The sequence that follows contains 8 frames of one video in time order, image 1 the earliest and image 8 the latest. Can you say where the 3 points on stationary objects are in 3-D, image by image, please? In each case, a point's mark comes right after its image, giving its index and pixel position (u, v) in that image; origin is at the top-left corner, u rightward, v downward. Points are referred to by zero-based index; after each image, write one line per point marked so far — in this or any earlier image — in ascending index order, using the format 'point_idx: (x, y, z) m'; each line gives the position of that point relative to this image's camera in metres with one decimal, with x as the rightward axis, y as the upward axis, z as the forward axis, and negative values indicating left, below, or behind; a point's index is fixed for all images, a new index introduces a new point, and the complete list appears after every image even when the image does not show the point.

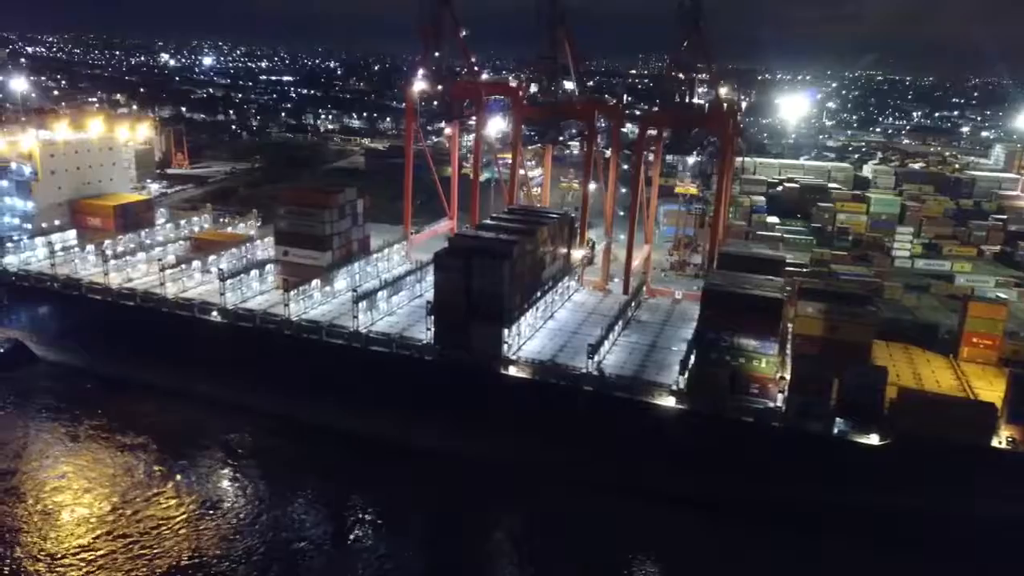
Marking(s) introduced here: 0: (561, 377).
0: (+0.9, -1.6, +18.2) m
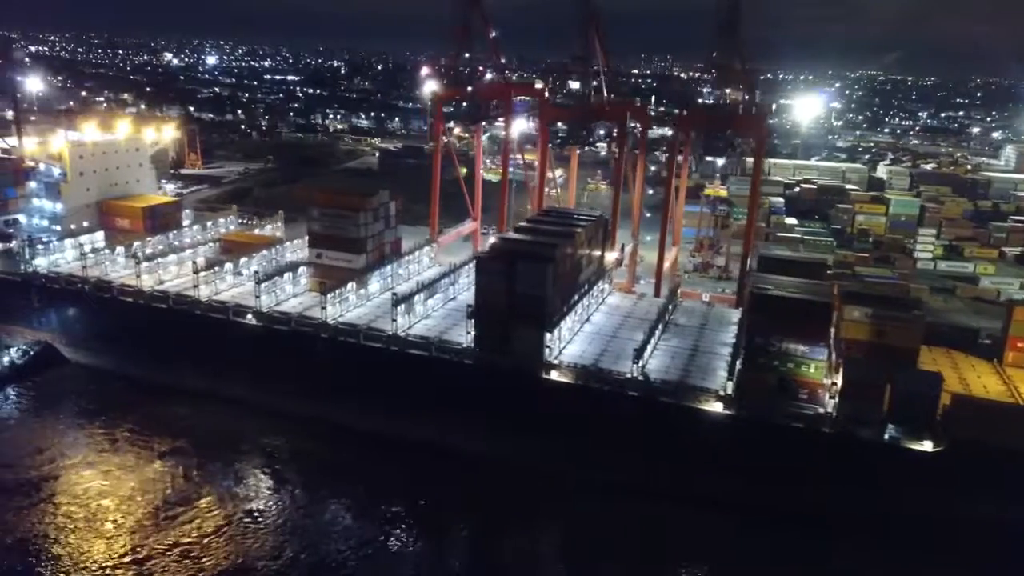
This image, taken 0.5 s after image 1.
0: (+1.6, -1.6, +18.0) m
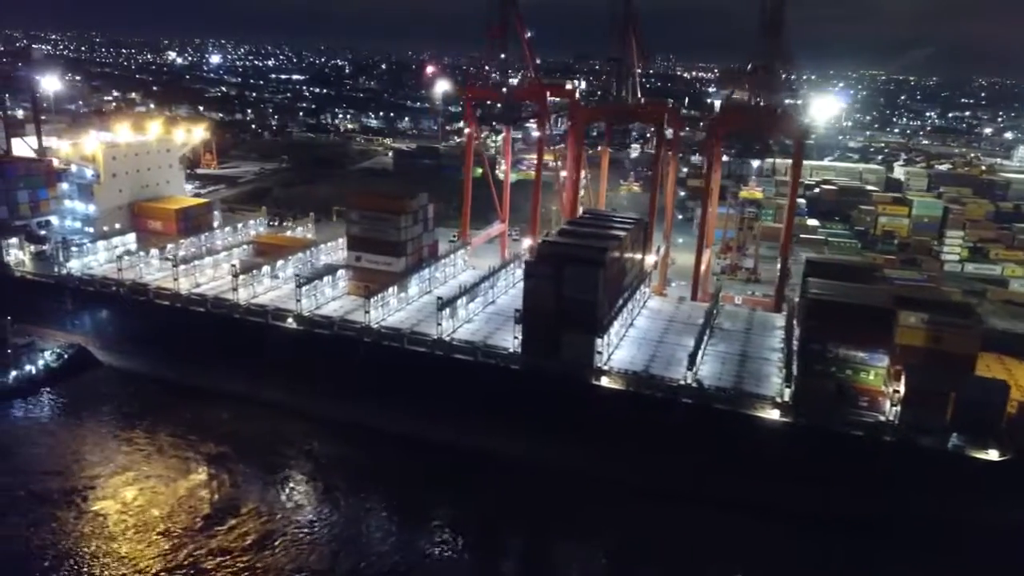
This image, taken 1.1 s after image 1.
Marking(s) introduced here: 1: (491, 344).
0: (+2.5, -1.7, +17.8) m
1: (-0.4, -1.1, +19.9) m
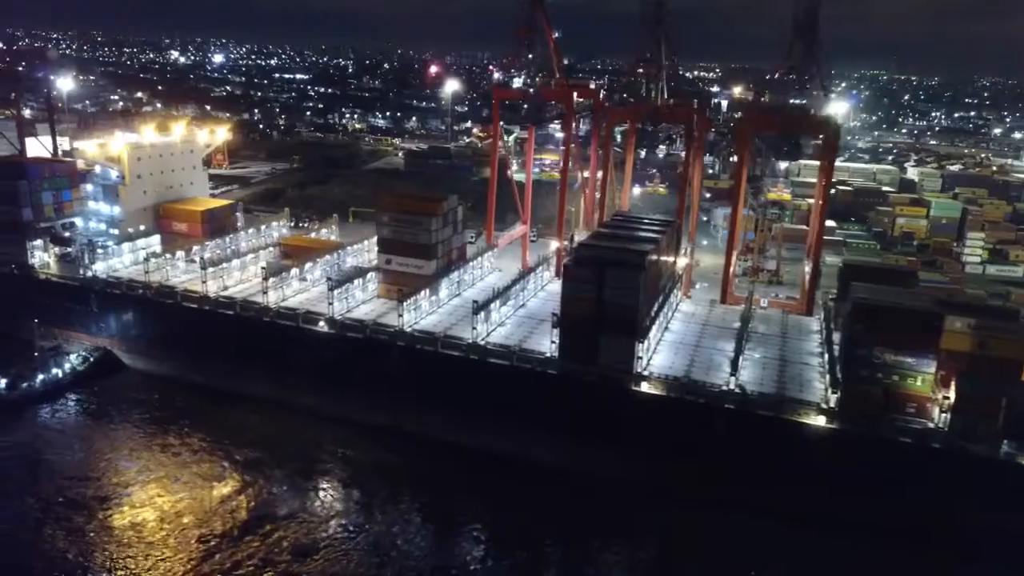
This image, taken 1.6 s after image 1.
0: (+3.2, -1.8, +17.6) m
1: (+0.3, -1.1, +19.6) m
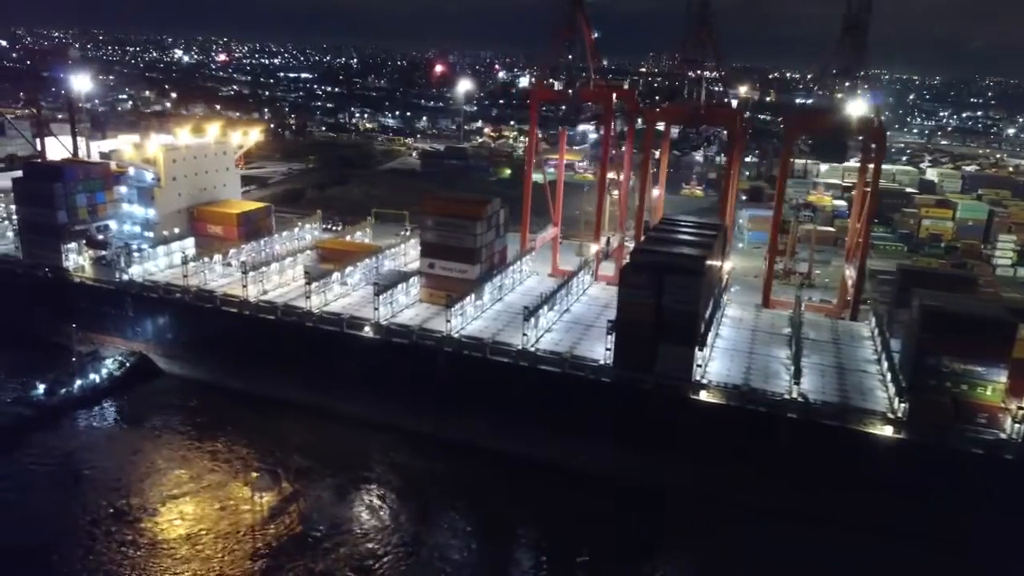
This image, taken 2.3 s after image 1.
0: (+4.1, -1.9, +17.2) m
1: (+1.2, -1.2, +19.3) m
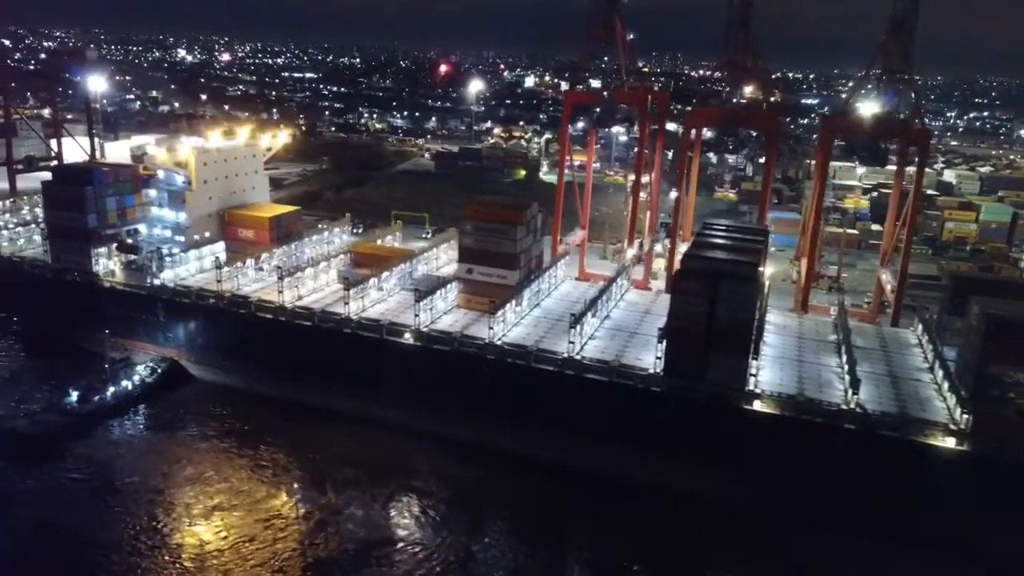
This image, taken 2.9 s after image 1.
0: (+4.9, -2.0, +16.8) m
1: (+2.1, -1.4, +18.9) m
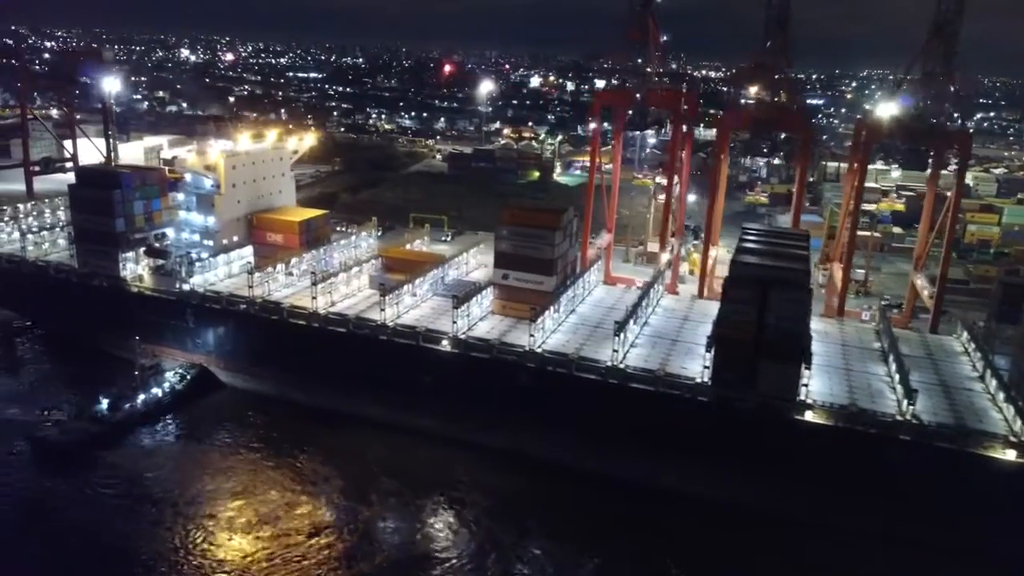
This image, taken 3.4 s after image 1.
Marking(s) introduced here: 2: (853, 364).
0: (+5.7, -2.2, +16.5) m
1: (+2.8, -1.5, +18.6) m
2: (+6.3, -1.4, +19.4) m
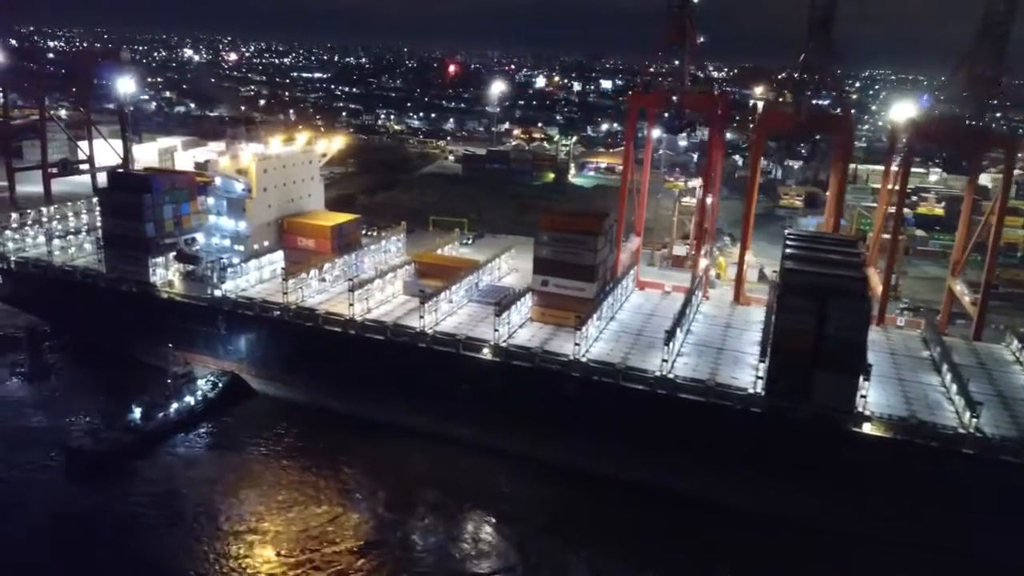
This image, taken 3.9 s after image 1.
0: (+6.5, -2.3, +16.1) m
1: (+3.6, -1.6, +18.1) m
2: (+7.1, -1.5, +19.0) m
